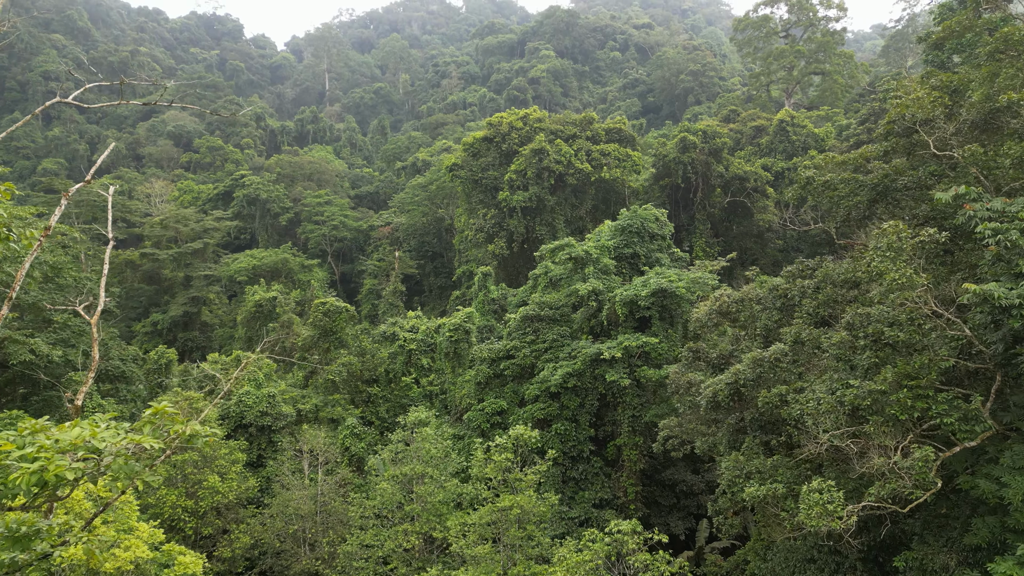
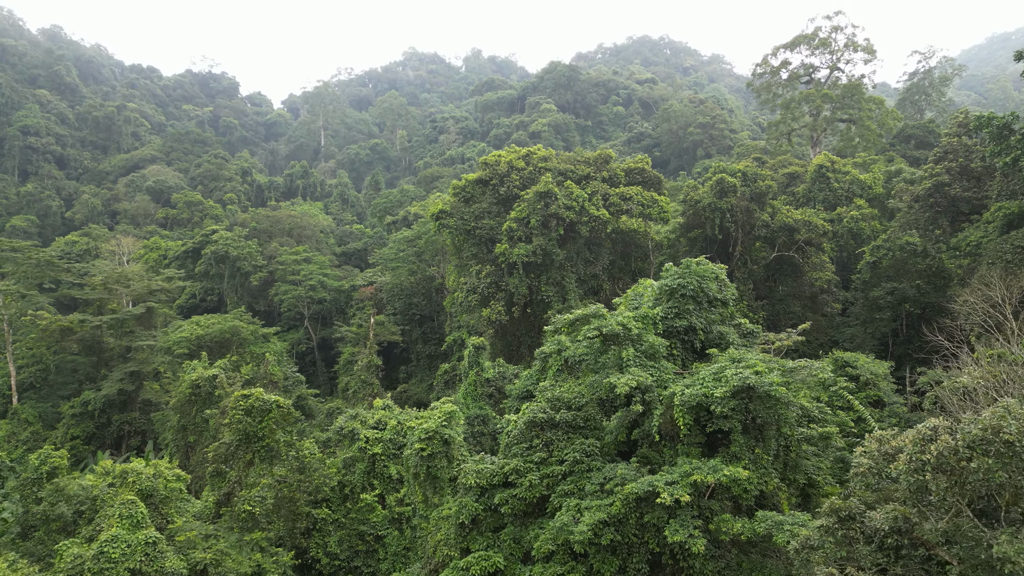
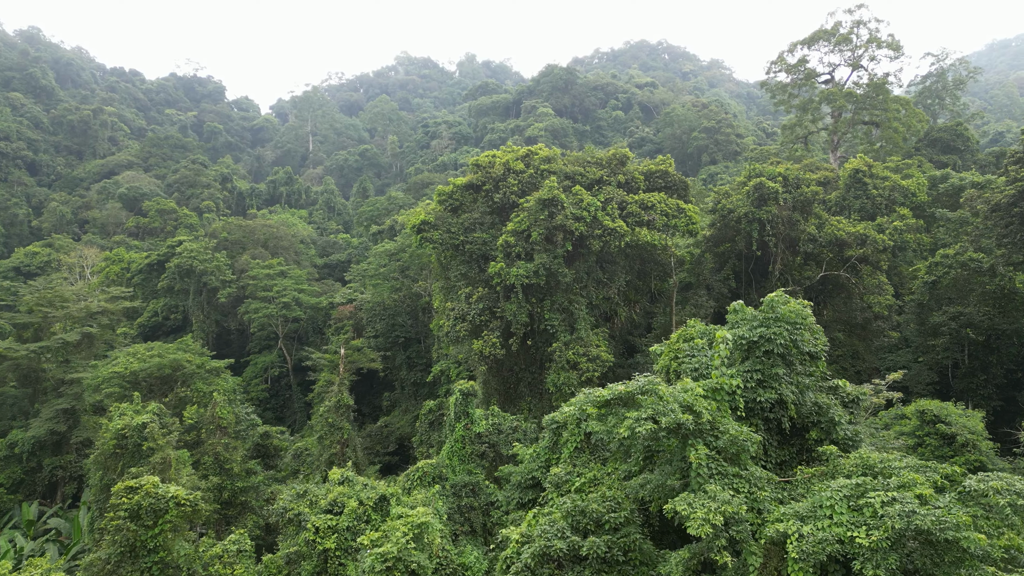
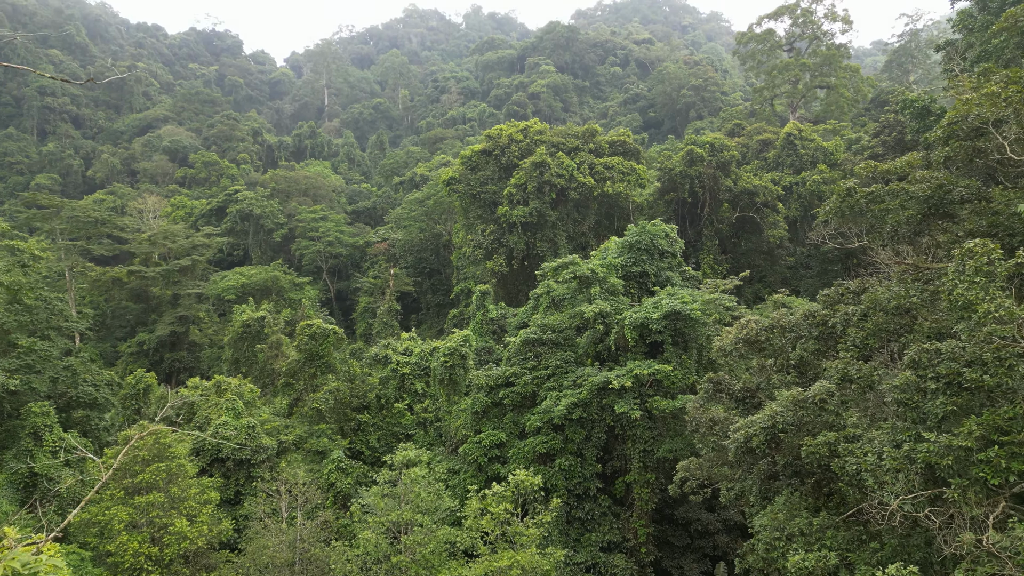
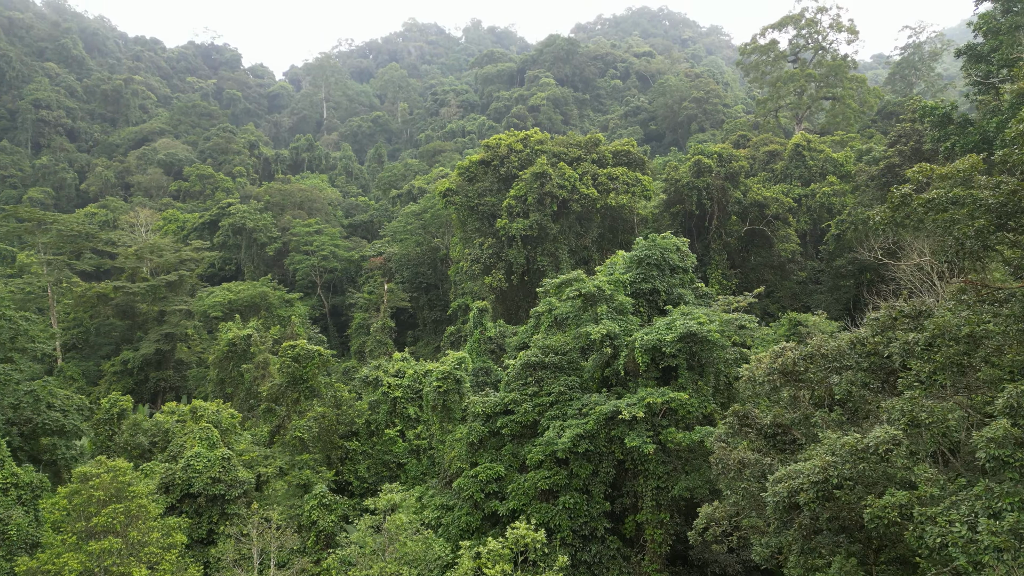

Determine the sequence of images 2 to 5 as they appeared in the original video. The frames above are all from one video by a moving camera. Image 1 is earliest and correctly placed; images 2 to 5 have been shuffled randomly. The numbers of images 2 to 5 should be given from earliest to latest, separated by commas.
4, 5, 2, 3
